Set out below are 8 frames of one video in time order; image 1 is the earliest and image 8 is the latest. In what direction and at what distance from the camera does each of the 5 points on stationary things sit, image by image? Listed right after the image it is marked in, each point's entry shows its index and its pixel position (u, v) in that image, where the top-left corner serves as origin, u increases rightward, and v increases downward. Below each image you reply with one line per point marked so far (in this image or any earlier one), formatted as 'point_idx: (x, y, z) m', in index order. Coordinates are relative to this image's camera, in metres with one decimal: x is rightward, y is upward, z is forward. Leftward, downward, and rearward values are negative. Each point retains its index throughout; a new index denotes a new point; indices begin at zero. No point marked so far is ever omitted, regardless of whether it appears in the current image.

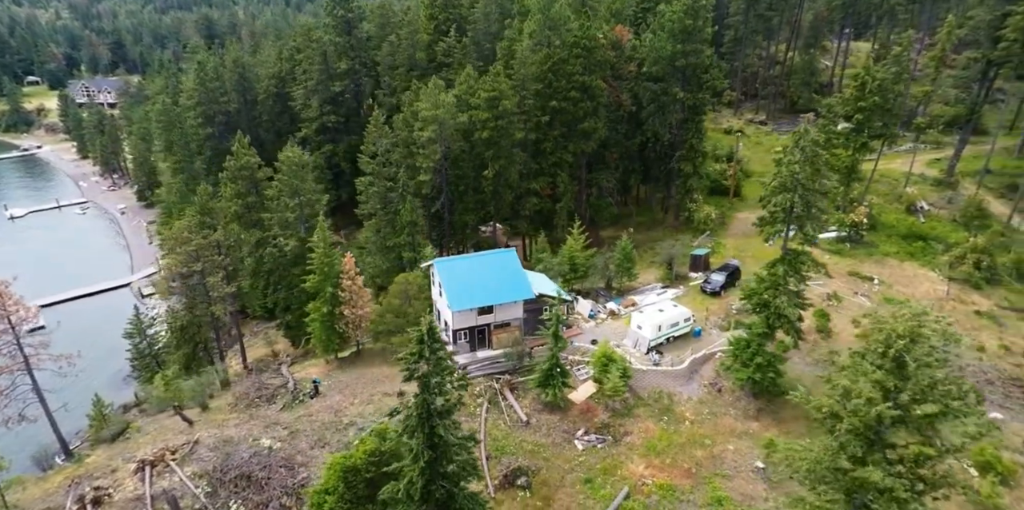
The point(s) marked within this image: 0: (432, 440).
0: (-2.1, -4.8, +15.4) m
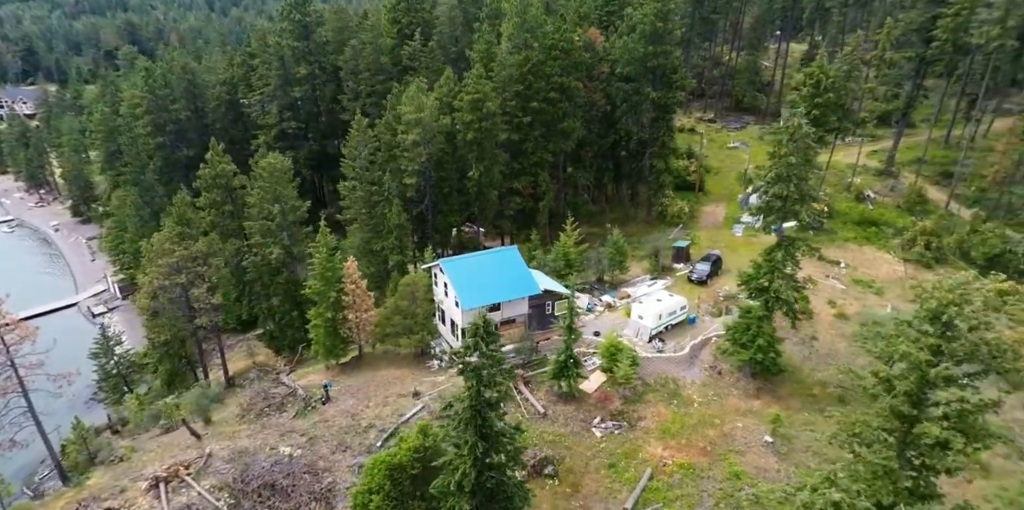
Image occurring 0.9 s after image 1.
0: (-0.7, -4.6, +15.7) m
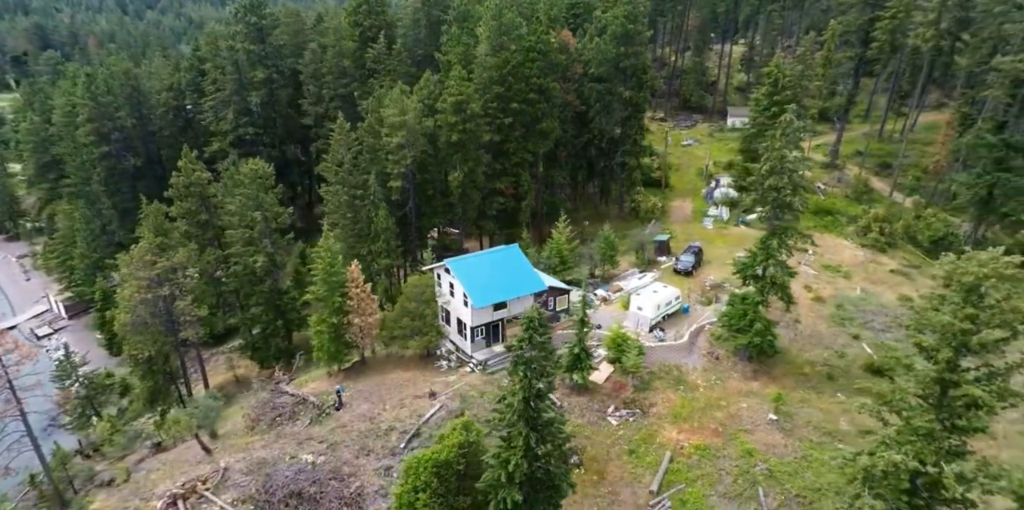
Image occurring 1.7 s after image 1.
0: (+0.6, -4.5, +16.1) m
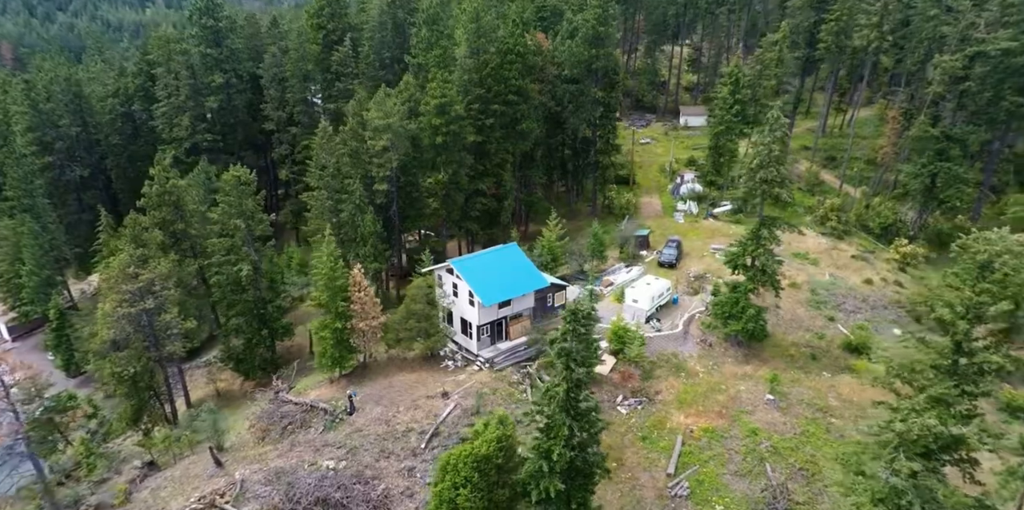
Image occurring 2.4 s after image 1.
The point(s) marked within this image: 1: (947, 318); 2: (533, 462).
0: (+1.7, -4.3, +16.6) m
1: (+11.6, -1.7, +15.1) m
2: (+0.6, -5.9, +17.1) m
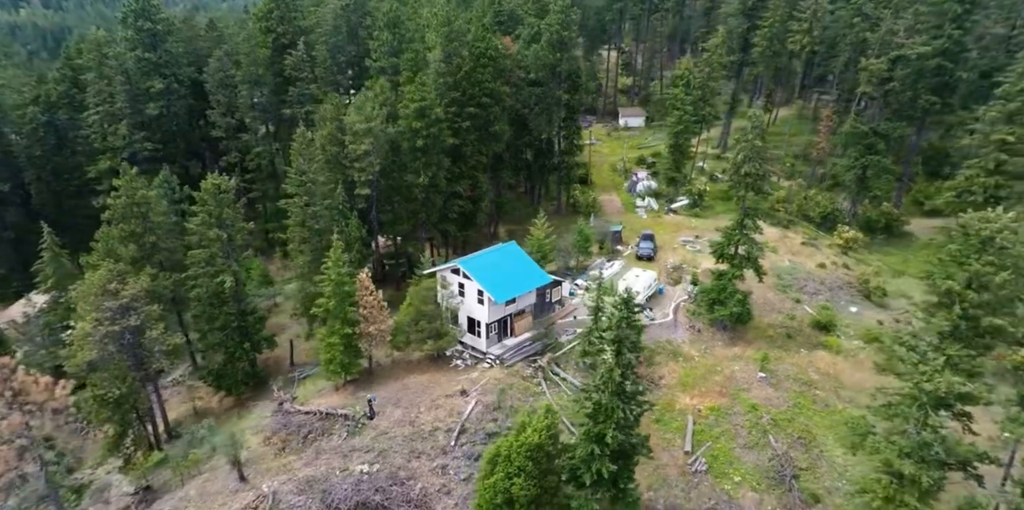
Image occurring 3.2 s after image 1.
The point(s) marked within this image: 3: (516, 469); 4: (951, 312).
0: (+3.3, -4.1, +17.5) m
1: (+13.1, -1.0, +17.2) m
2: (+2.2, -5.7, +17.9) m
3: (+0.1, -6.4, +17.8) m
4: (+12.5, -1.6, +17.1) m
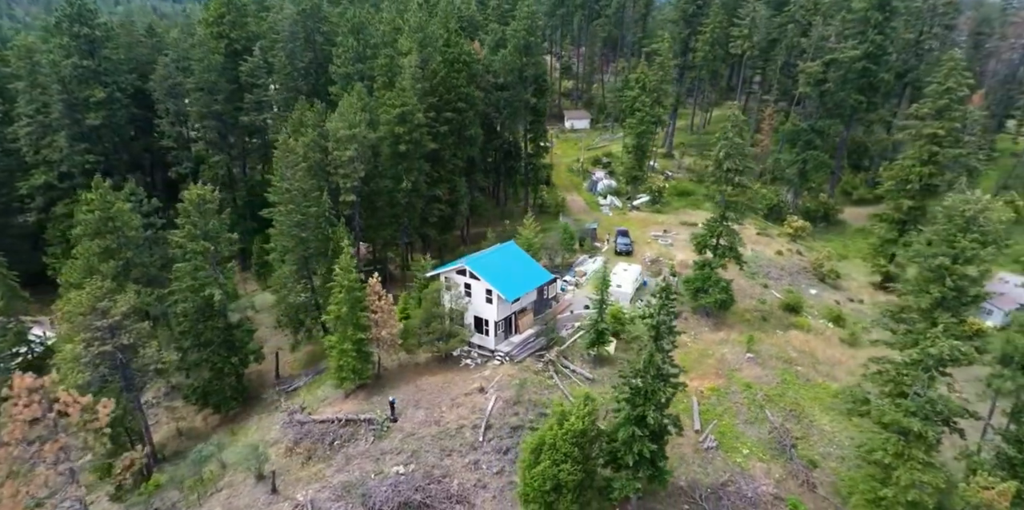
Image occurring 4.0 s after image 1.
0: (+4.6, -3.8, +18.7) m
1: (+14.3, -0.3, +19.6) m
2: (+3.6, -5.5, +18.9) m
3: (+1.6, -6.2, +18.6) m
4: (+13.8, -1.0, +19.4) m
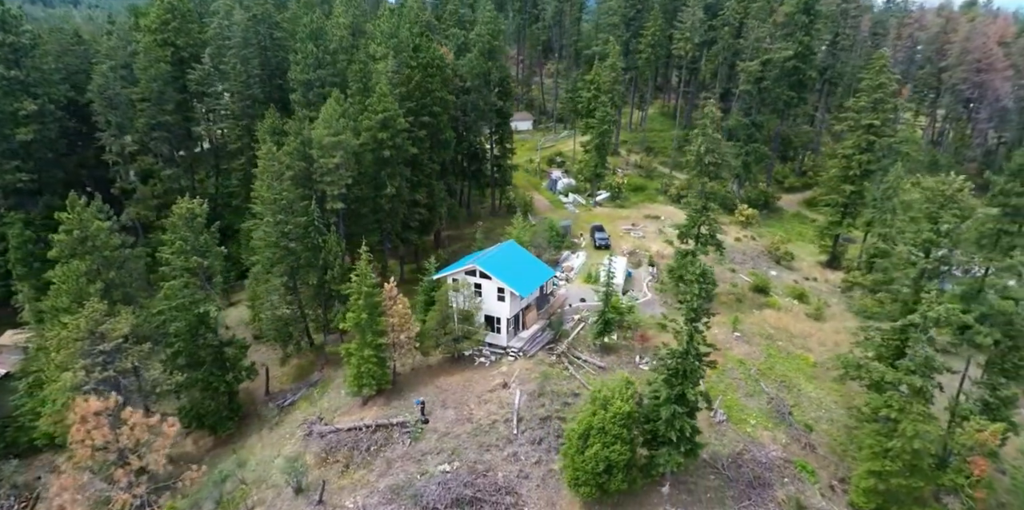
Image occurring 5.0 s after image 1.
0: (+6.2, -3.4, +20.2) m
1: (+15.5, +0.6, +22.3) m
2: (+5.2, -5.2, +20.3) m
3: (+3.3, -6.0, +19.8) m
4: (+15.0, -0.1, +22.0) m
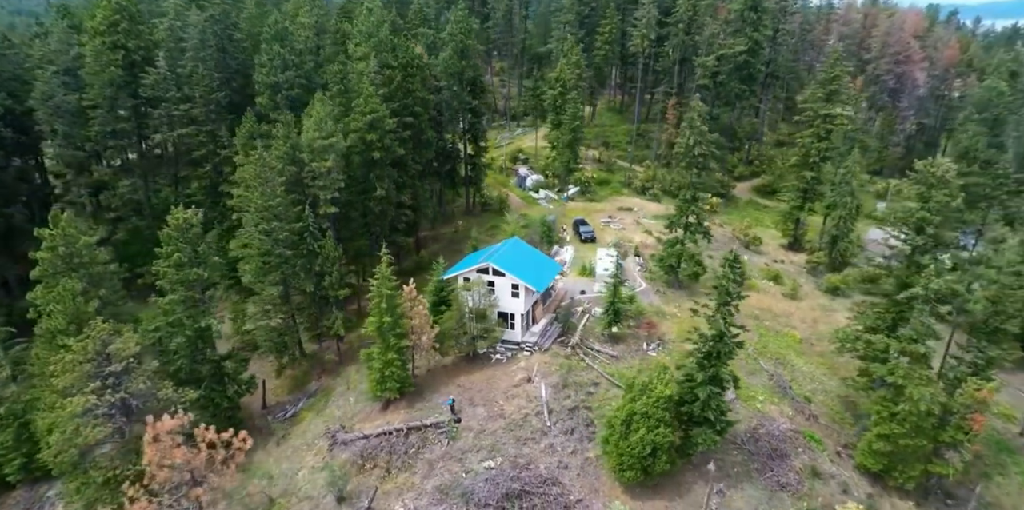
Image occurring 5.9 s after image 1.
0: (+7.6, -3.0, +21.4) m
1: (+16.5, +1.5, +24.3) m
2: (+6.7, -4.8, +21.3) m
3: (+5.0, -5.7, +20.6) m
4: (+16.1, +0.8, +24.0) m
